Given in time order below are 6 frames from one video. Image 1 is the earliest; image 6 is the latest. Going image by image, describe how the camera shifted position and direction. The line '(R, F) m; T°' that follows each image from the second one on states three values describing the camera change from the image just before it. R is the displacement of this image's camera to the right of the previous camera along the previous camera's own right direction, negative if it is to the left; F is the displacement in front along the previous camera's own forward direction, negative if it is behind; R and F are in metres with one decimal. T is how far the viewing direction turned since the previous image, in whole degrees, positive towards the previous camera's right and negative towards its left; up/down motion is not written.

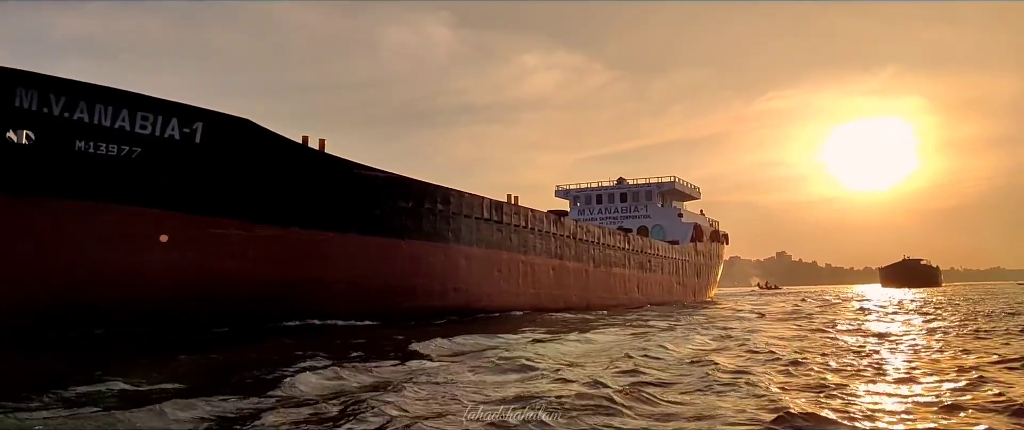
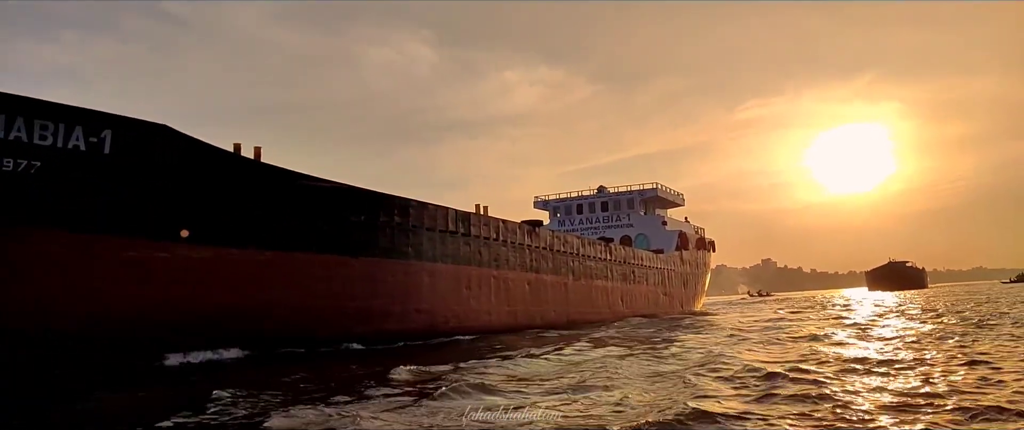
(+0.3, +1.0) m; +1°
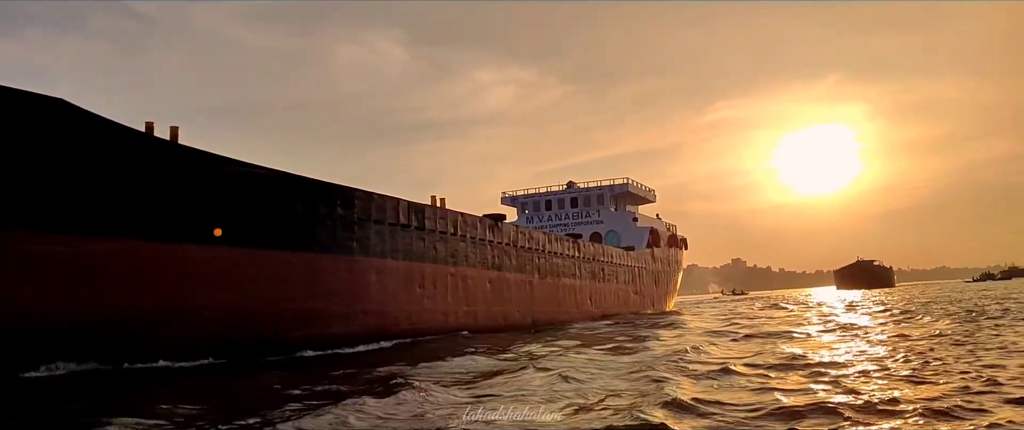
(+0.3, +0.8) m; +2°
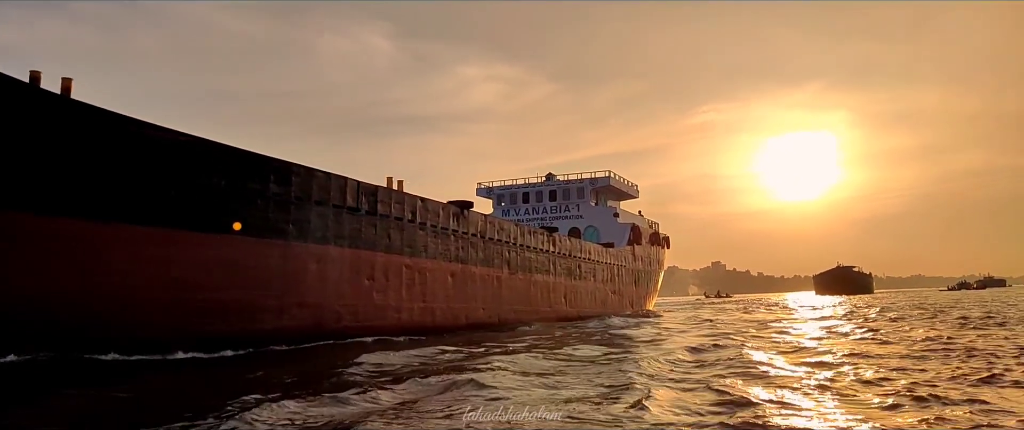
(+0.3, +1.1) m; +2°
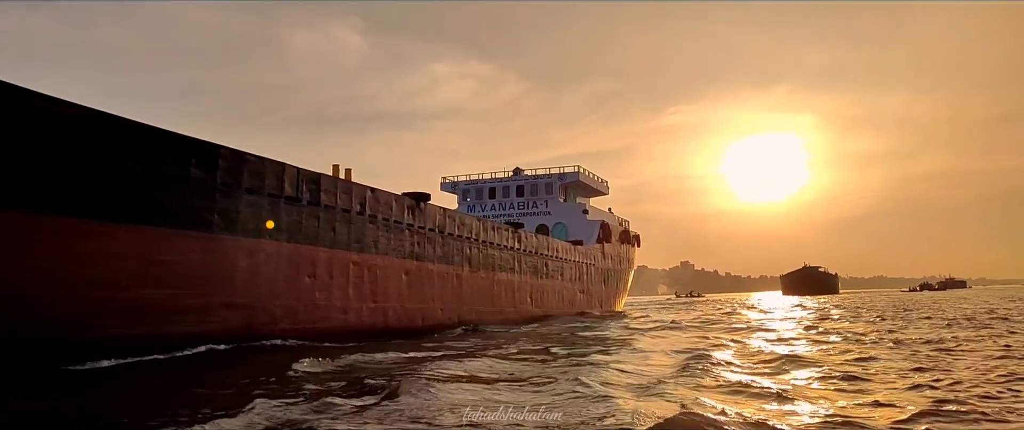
(+0.2, +0.8) m; +3°
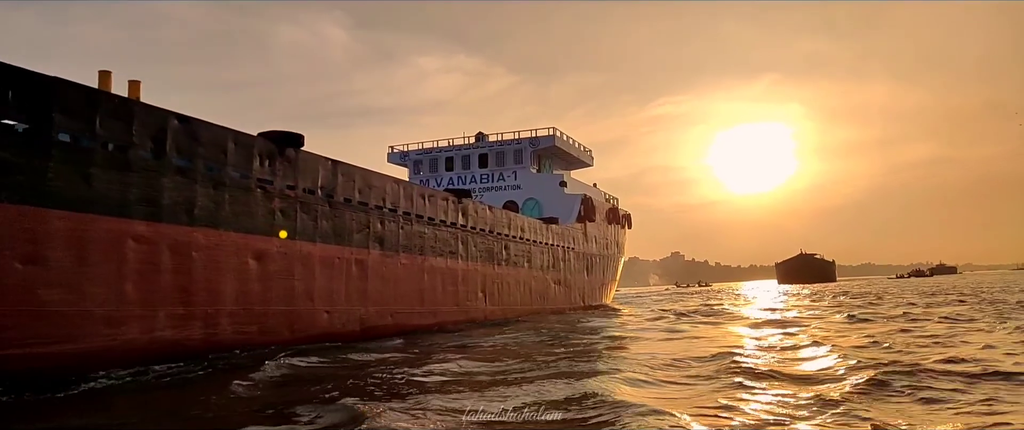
(+0.7, +3.6) m; +1°
